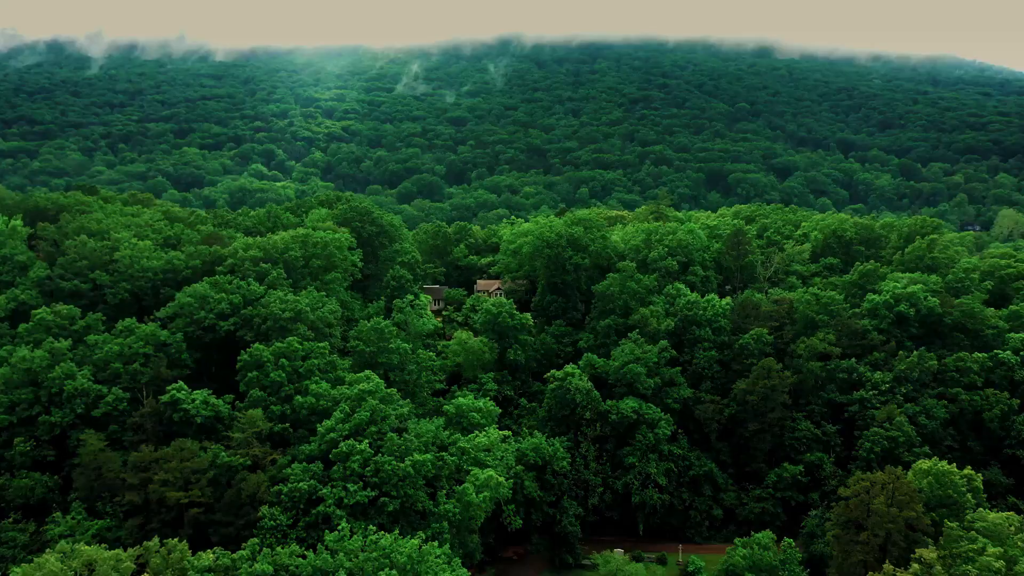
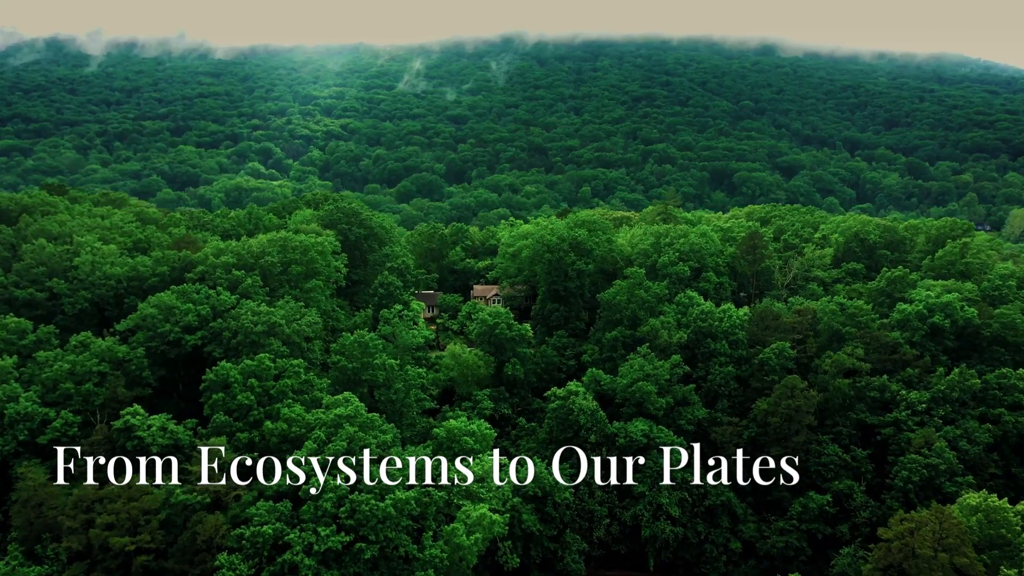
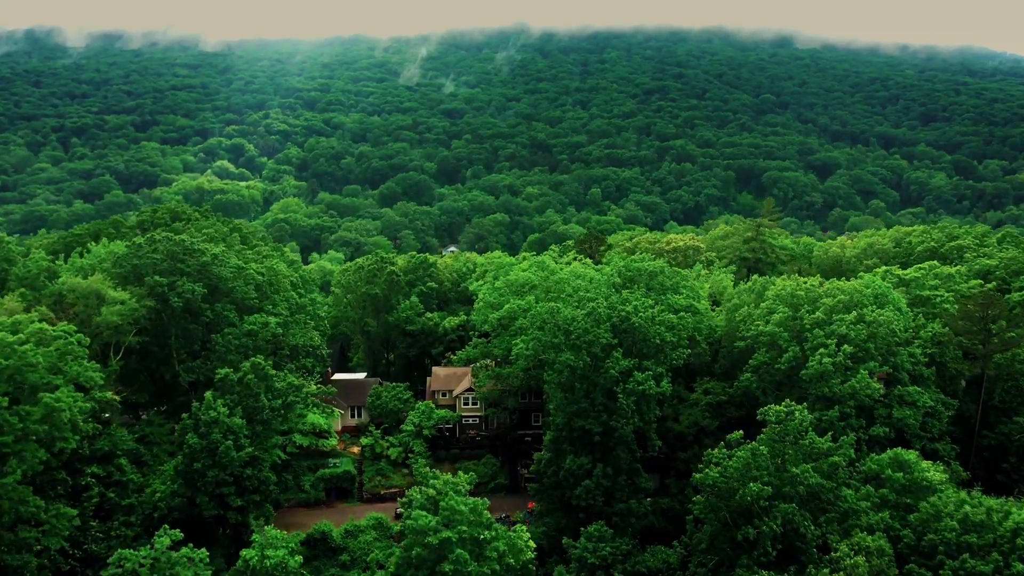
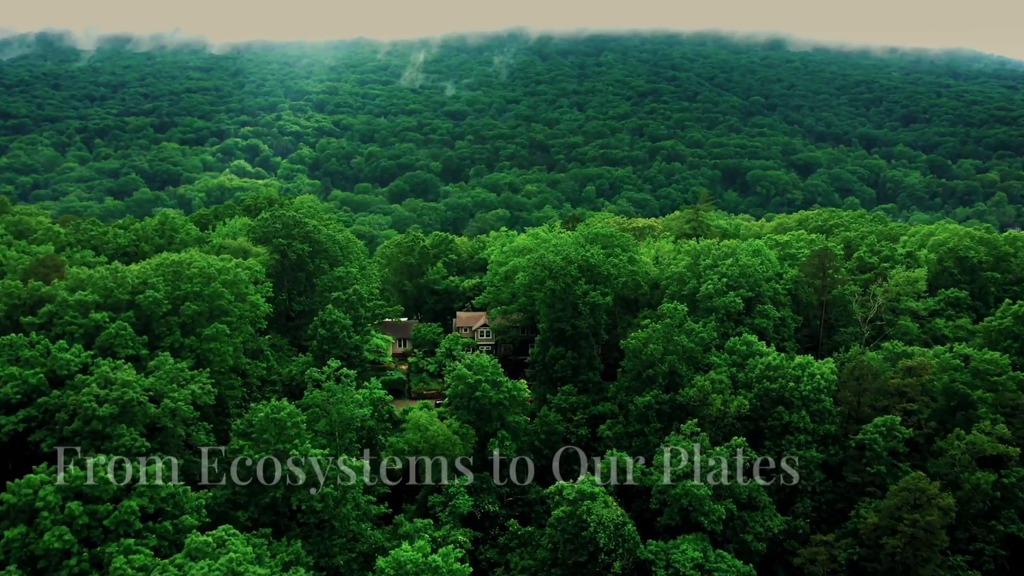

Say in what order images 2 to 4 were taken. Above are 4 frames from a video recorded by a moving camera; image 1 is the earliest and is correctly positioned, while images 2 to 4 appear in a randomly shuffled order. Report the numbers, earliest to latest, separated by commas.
2, 4, 3
